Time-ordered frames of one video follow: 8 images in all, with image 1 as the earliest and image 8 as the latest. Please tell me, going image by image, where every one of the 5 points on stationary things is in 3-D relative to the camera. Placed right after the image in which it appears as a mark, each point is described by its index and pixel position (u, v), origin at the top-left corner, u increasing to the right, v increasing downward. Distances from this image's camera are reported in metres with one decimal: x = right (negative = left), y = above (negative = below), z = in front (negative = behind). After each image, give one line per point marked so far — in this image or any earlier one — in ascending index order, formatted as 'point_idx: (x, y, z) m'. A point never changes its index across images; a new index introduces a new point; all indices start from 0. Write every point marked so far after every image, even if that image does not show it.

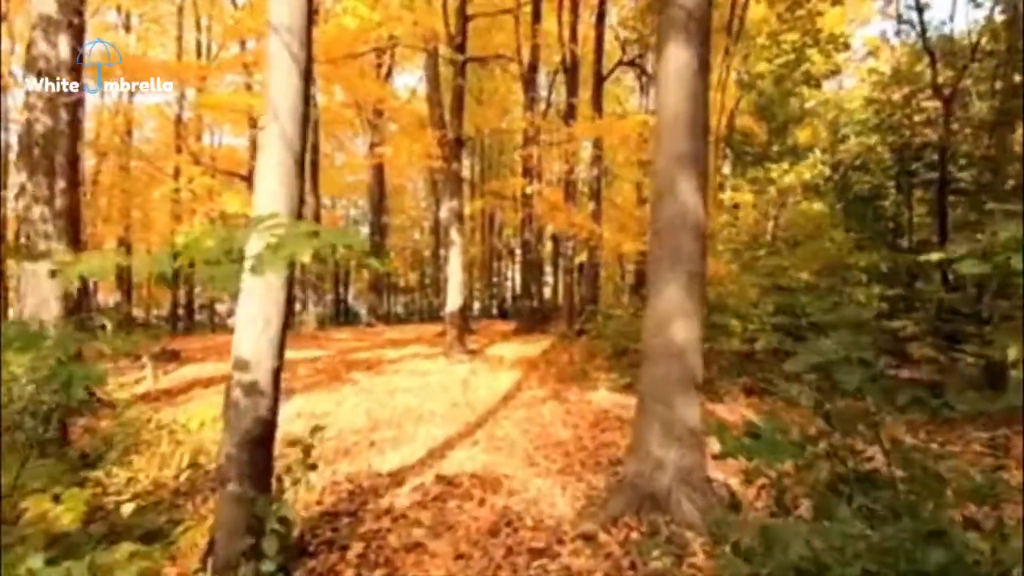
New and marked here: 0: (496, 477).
0: (-0.1, -1.5, +6.6) m
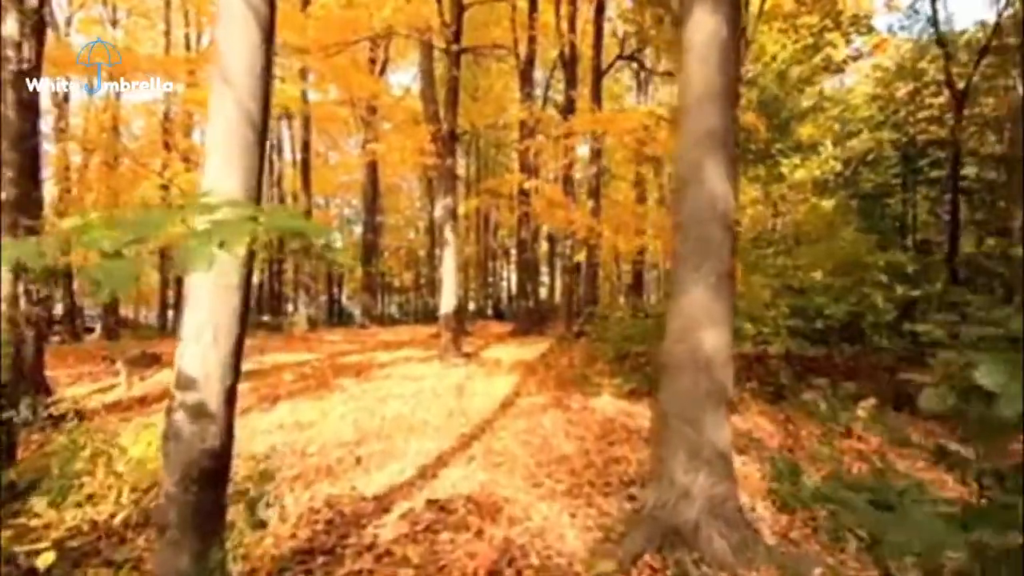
0: (-0.1, -1.5, +5.9) m
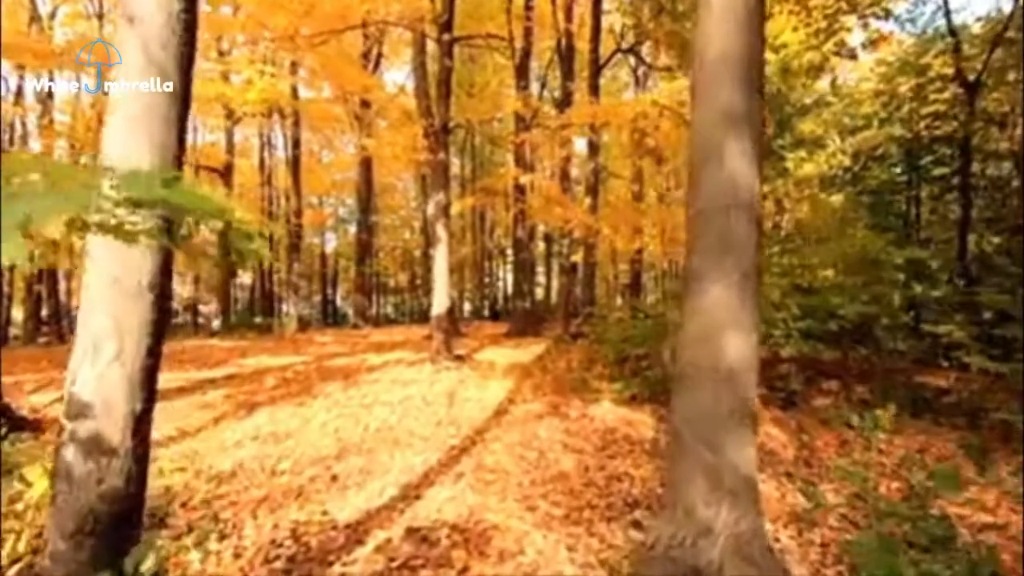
0: (-0.2, -1.5, +5.4) m
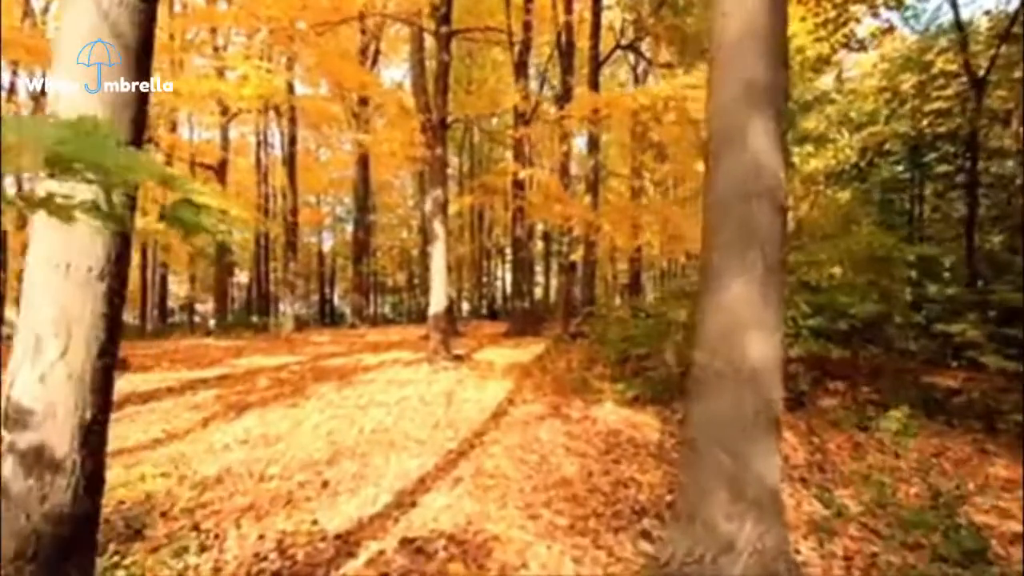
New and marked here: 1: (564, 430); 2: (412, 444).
0: (-0.2, -1.5, +5.1) m
1: (+0.5, -1.3, +7.5) m
2: (-0.8, -1.3, +6.8) m
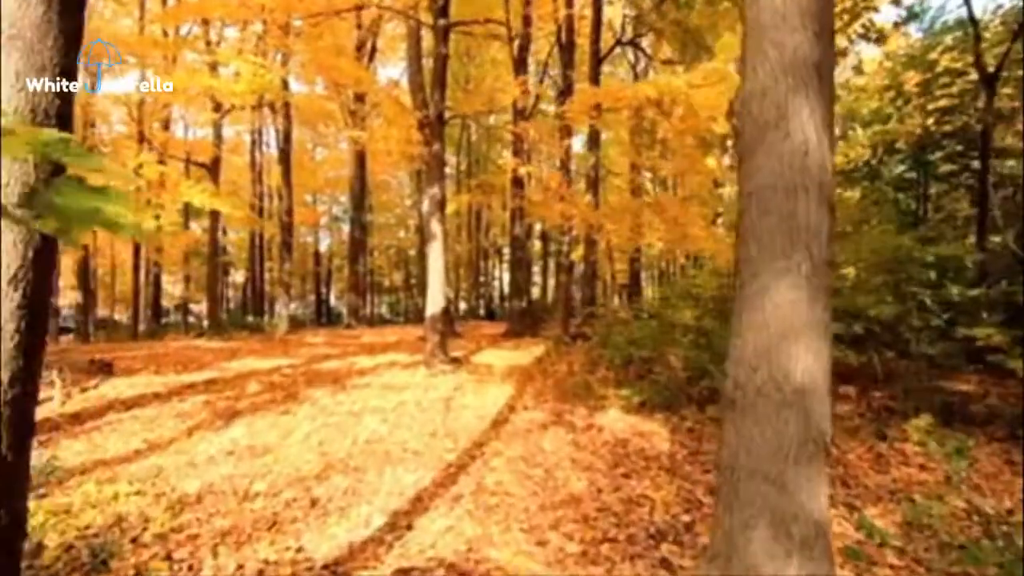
0: (-0.2, -1.5, +4.7) m
1: (+0.5, -1.3, +7.2) m
2: (-0.8, -1.3, +6.5) m
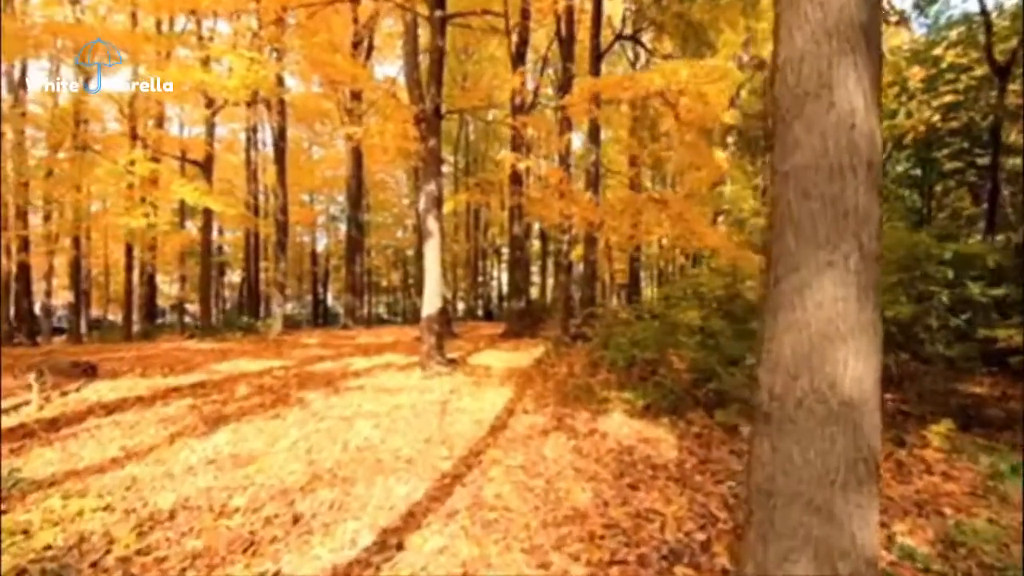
0: (-0.2, -1.5, +4.3) m
1: (+0.5, -1.3, +6.8) m
2: (-0.8, -1.3, +6.1) m
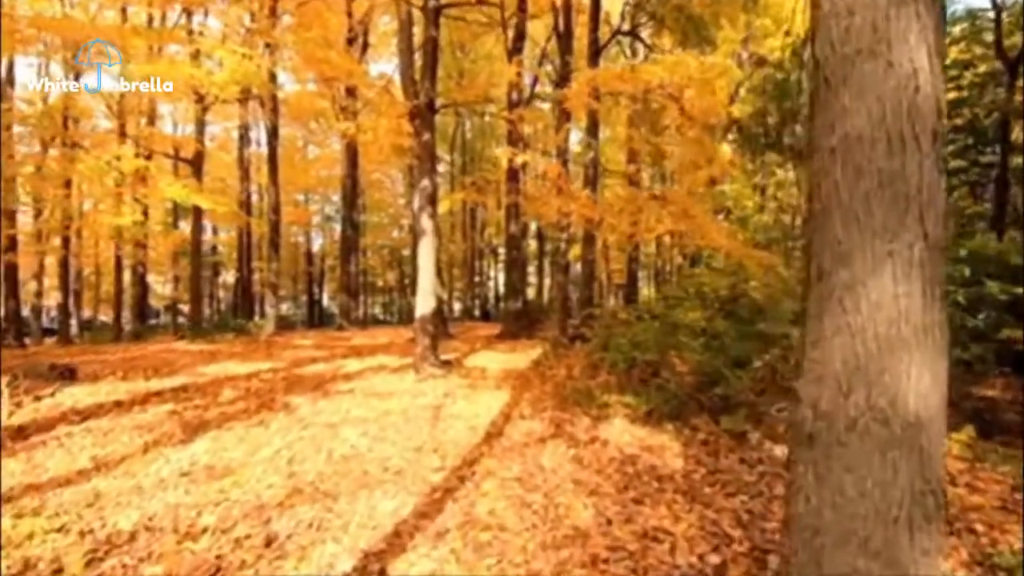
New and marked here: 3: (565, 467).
0: (-0.2, -1.5, +3.9) m
1: (+0.4, -1.3, +6.4) m
2: (-0.8, -1.3, +5.7) m
3: (+0.4, -1.3, +6.2) m
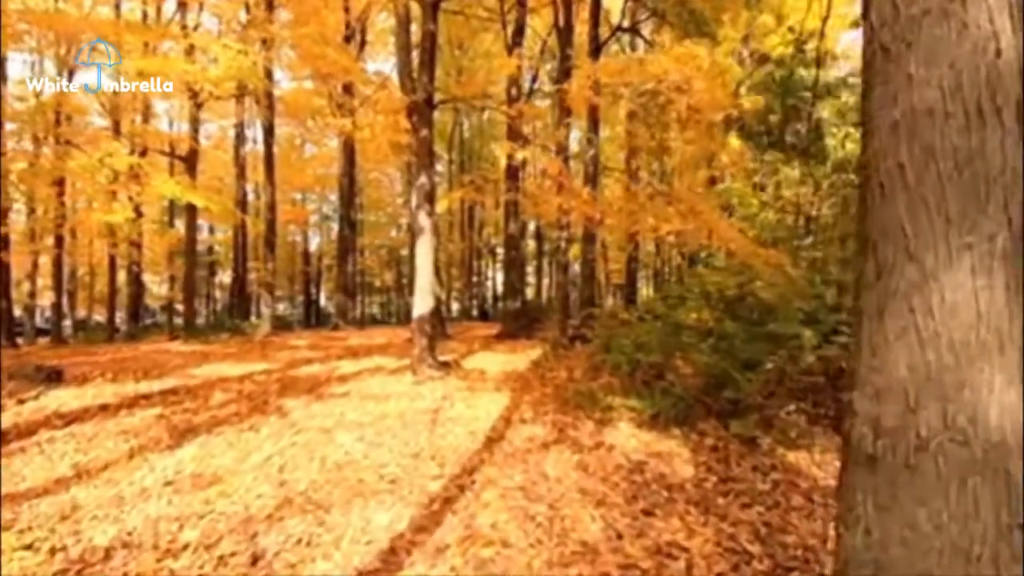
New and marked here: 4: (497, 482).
0: (-0.2, -1.5, +3.6) m
1: (+0.5, -1.3, +6.1) m
2: (-0.8, -1.3, +5.4) m
3: (+0.4, -1.3, +5.9) m
4: (-0.1, -1.3, +5.8) m
